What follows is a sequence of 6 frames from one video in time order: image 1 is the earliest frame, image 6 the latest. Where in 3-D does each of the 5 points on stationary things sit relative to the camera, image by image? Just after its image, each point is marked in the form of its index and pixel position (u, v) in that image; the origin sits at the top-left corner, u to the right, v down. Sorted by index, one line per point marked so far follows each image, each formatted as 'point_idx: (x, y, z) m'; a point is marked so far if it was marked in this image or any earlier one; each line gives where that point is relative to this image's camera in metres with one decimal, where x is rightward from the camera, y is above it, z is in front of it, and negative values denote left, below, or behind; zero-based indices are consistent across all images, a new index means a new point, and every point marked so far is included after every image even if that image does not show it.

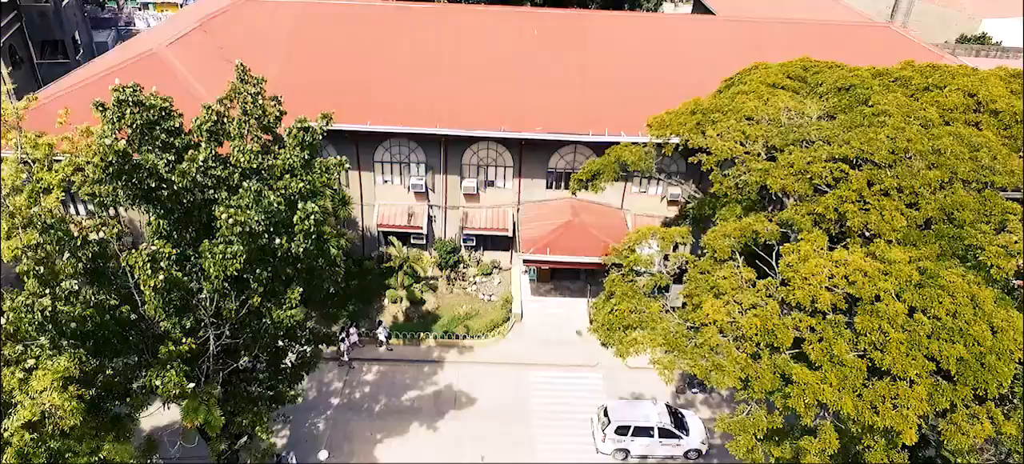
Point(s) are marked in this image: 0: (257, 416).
0: (-4.9, -3.5, +14.2) m
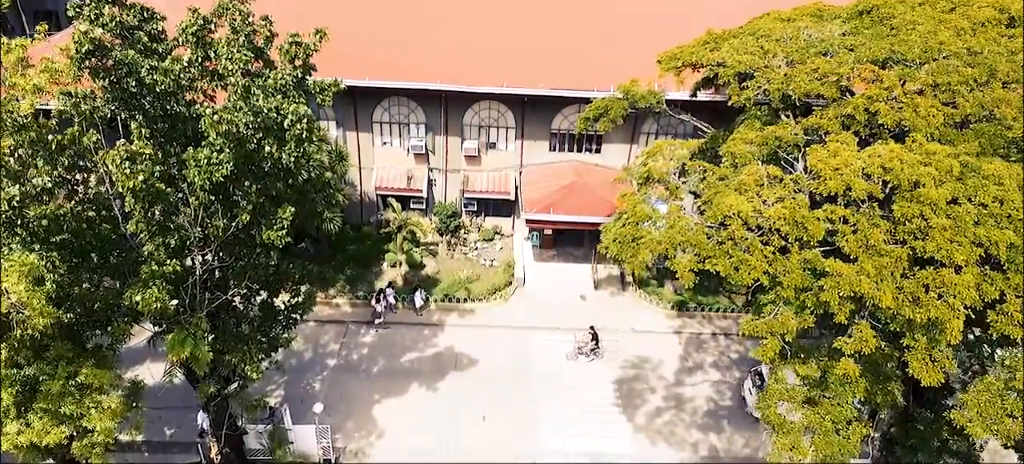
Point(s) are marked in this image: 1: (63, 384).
0: (-4.8, -2.2, +13.5) m
1: (-6.6, -2.2, +10.9) m
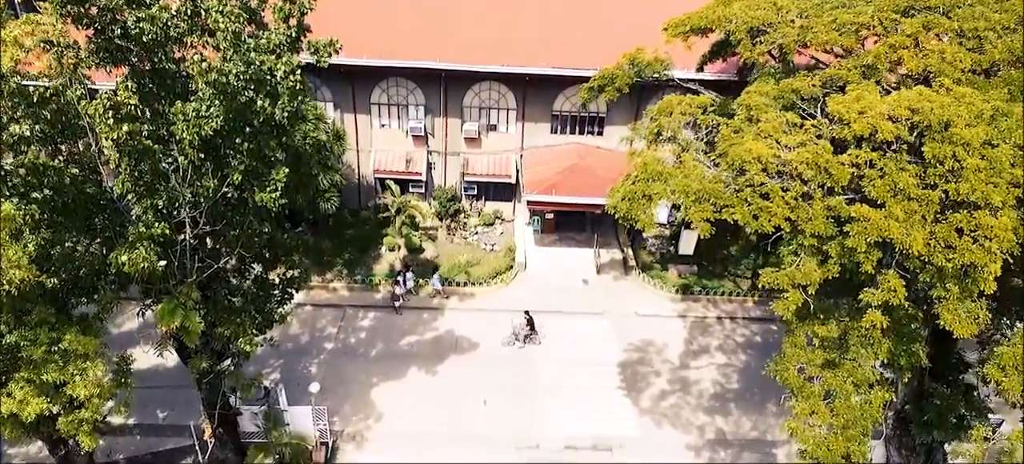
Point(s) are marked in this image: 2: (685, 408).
0: (-4.8, -1.6, +13.0) m
1: (-6.5, -1.6, +10.4) m
2: (+4.6, -4.7, +19.9) m
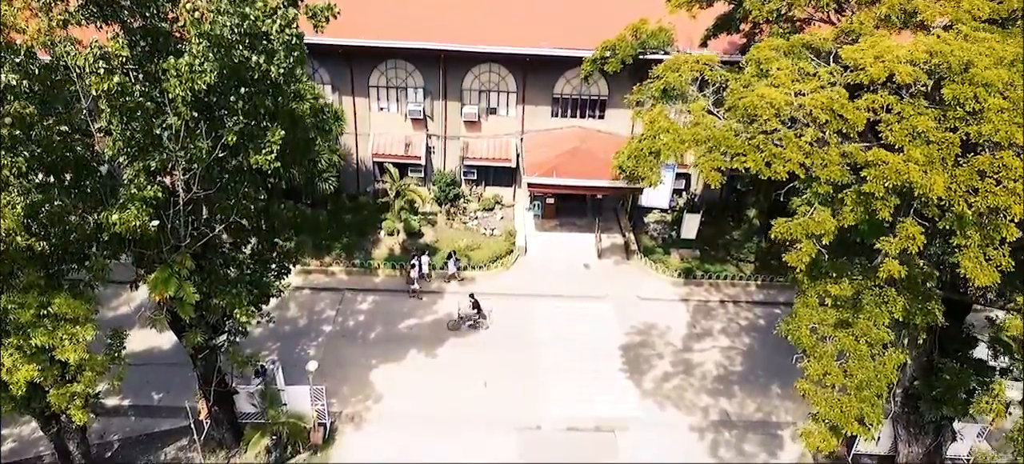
0: (-4.7, -1.1, +12.7) m
1: (-6.5, -1.1, +10.1) m
2: (+4.7, -4.2, +19.7) m
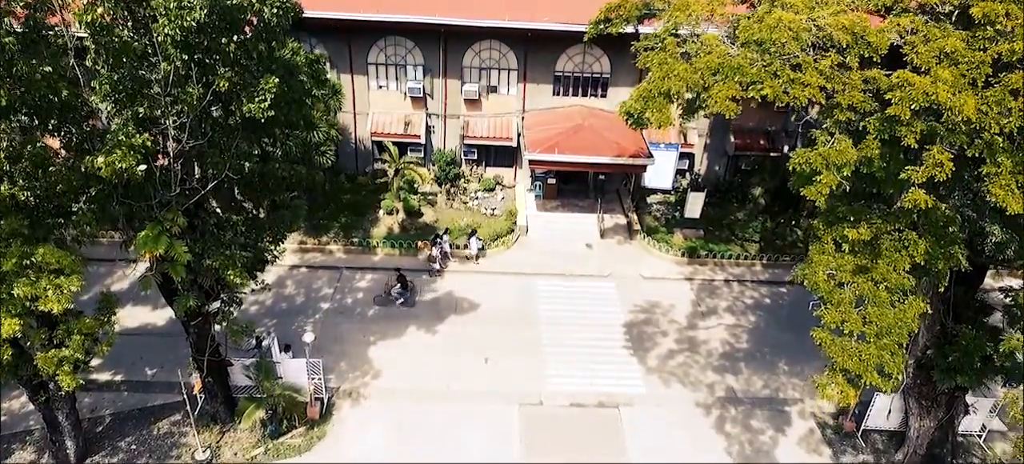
0: (-4.7, -0.4, +12.3) m
1: (-6.5, -0.4, +9.7) m
2: (+4.7, -3.5, +19.3) m
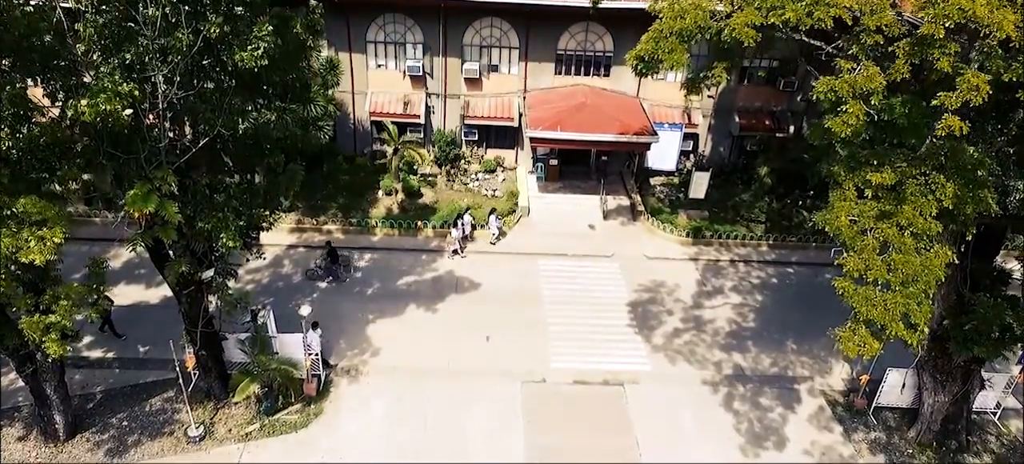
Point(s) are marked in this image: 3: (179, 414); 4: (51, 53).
0: (-4.6, +0.2, +11.8) m
1: (-6.4, +0.2, +9.2) m
2: (+4.7, -2.9, +18.8) m
3: (-7.0, -3.8, +15.7) m
4: (-5.9, +2.3, +9.5) m
